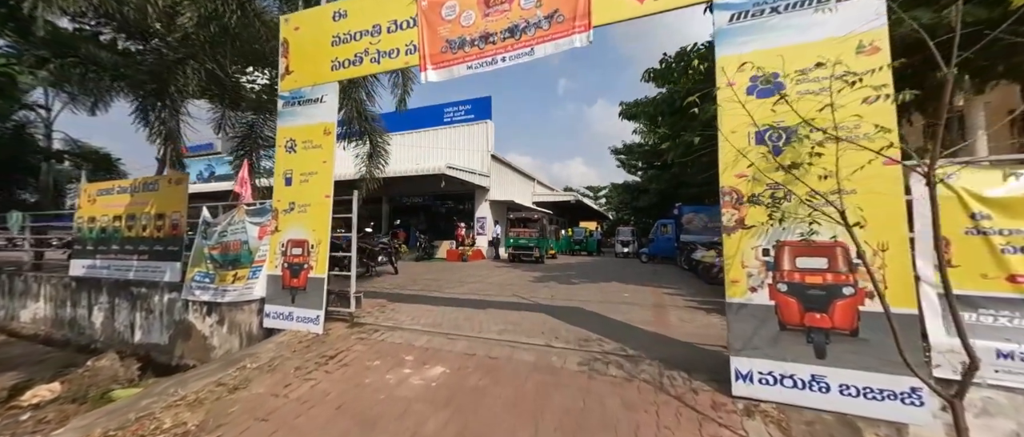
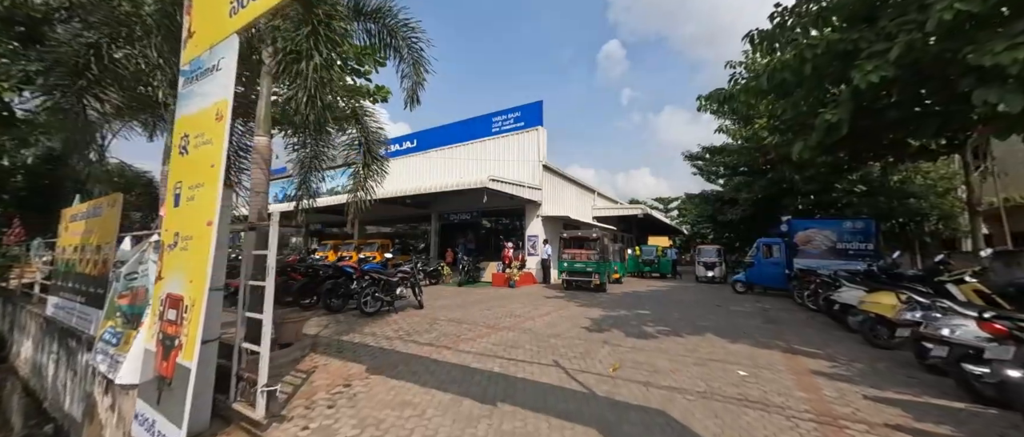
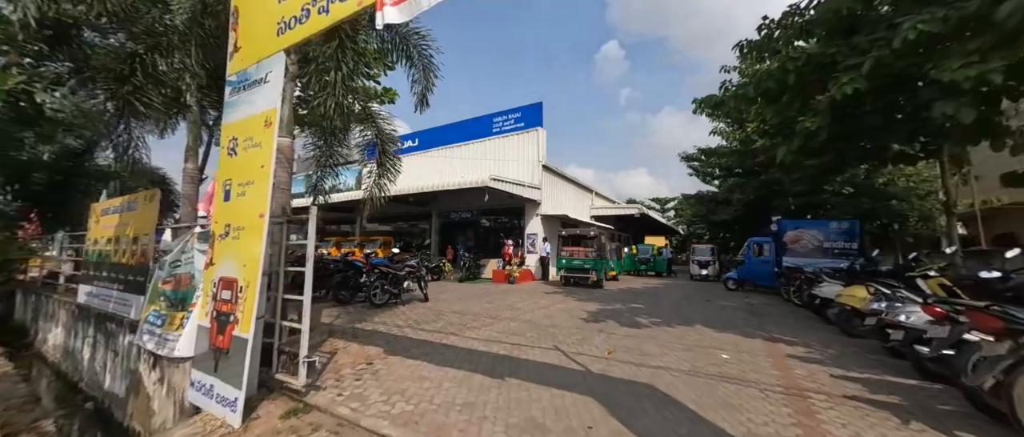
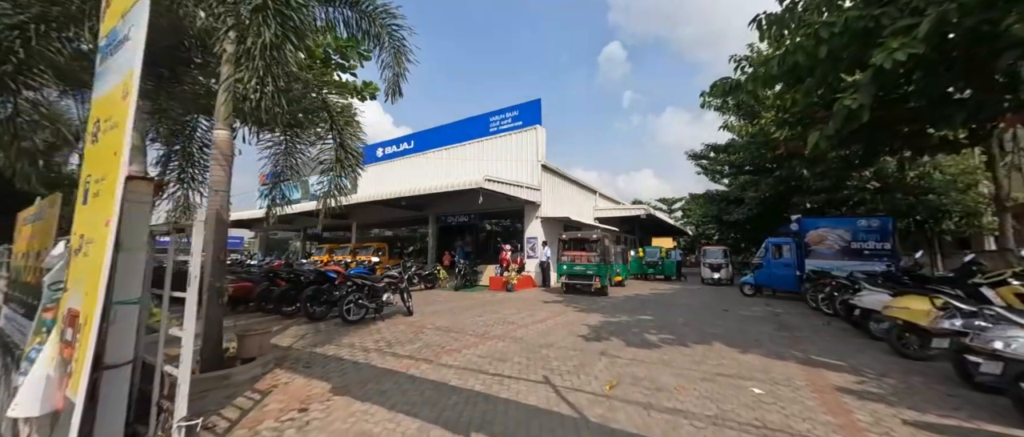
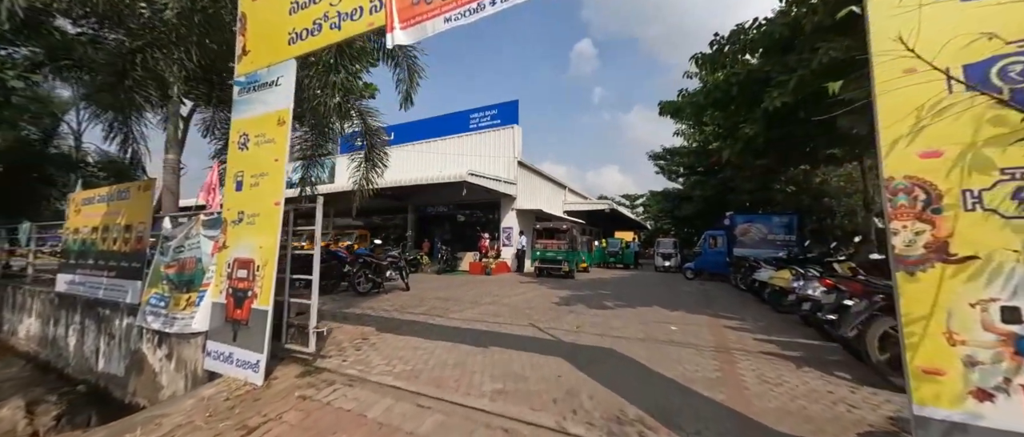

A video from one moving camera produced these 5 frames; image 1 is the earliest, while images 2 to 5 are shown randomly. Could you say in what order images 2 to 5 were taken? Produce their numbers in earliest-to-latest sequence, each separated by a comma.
5, 3, 2, 4
